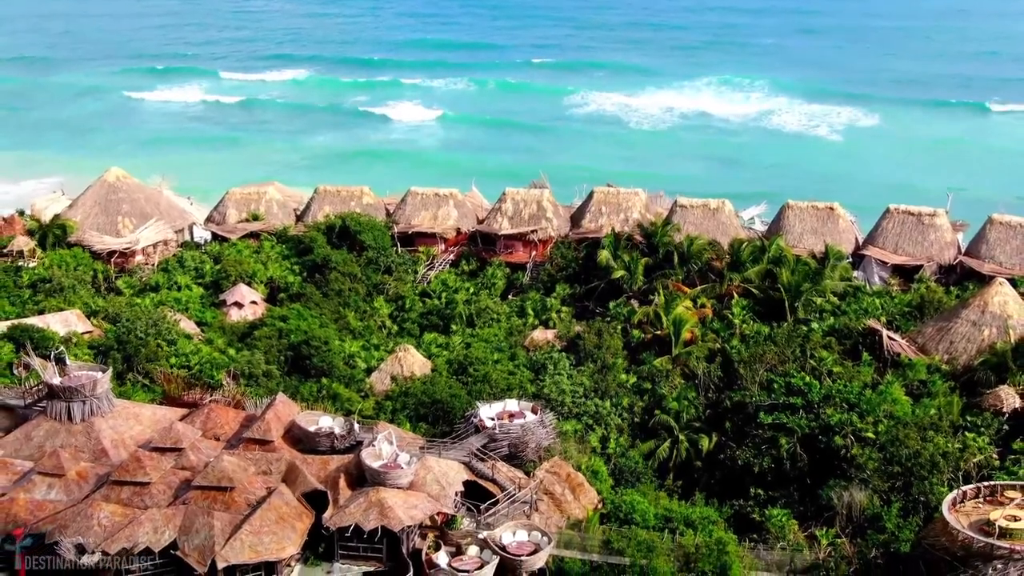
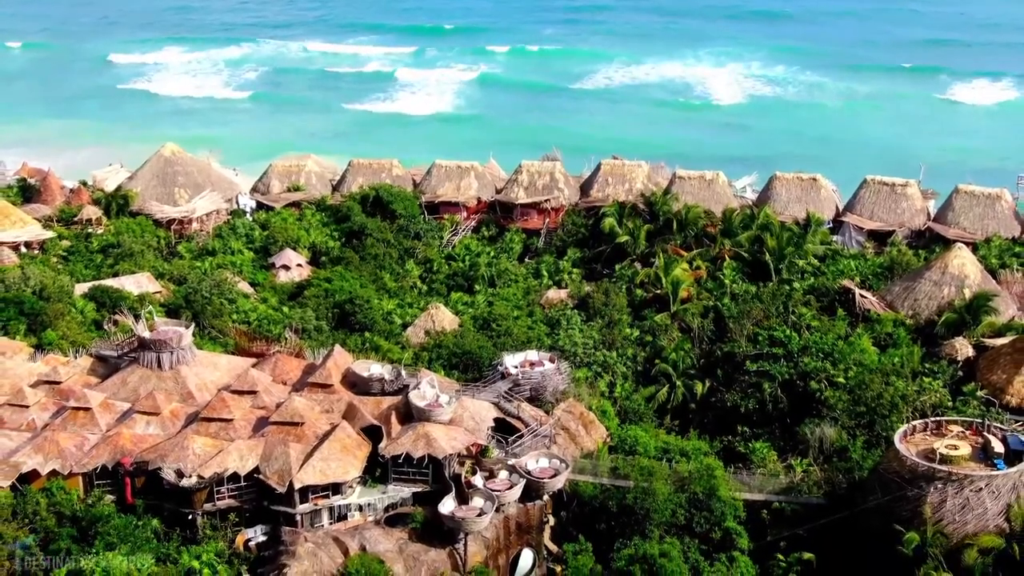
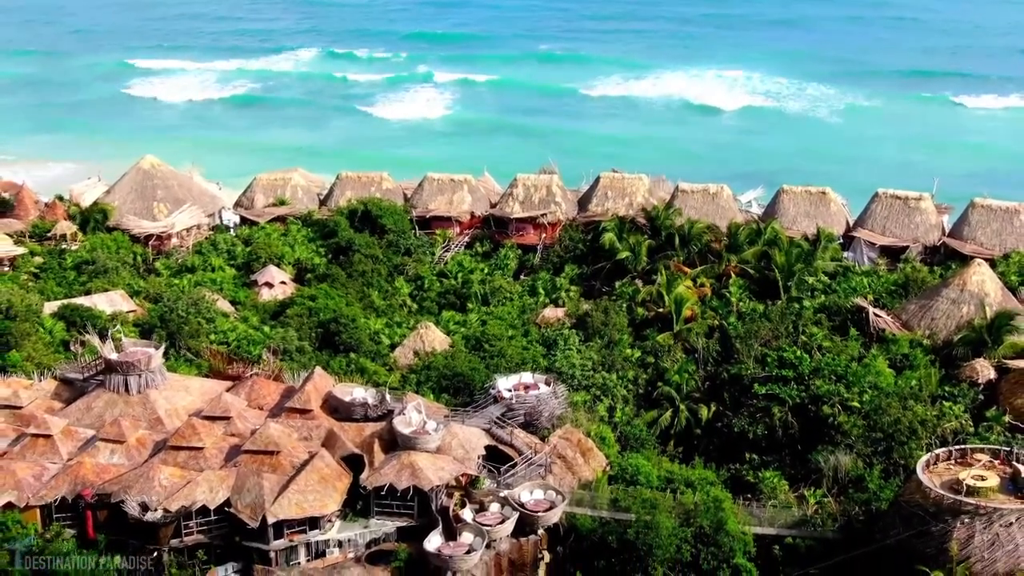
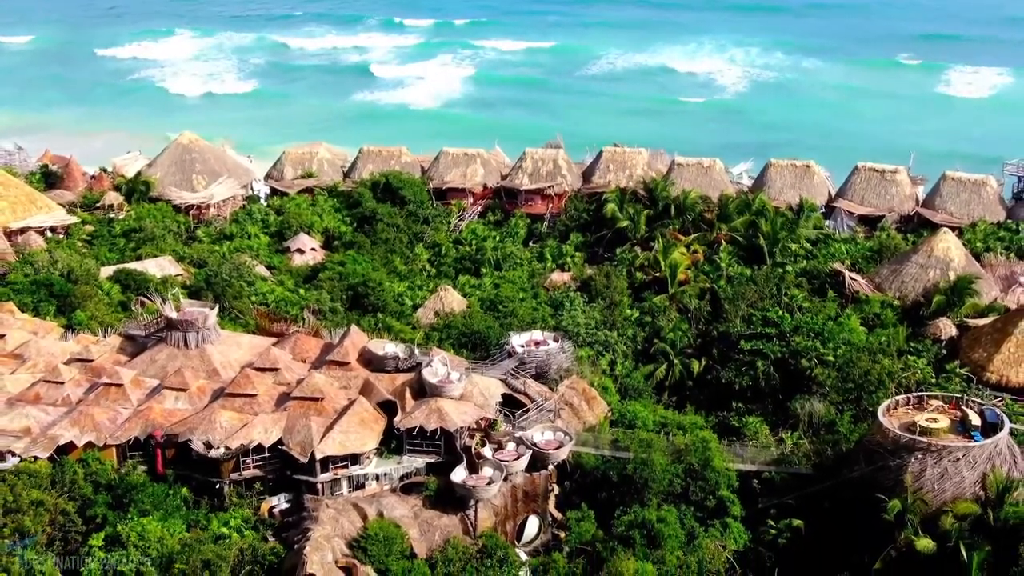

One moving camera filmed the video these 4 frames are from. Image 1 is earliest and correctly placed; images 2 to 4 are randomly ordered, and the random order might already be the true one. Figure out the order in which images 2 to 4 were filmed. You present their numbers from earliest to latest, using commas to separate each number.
3, 2, 4
